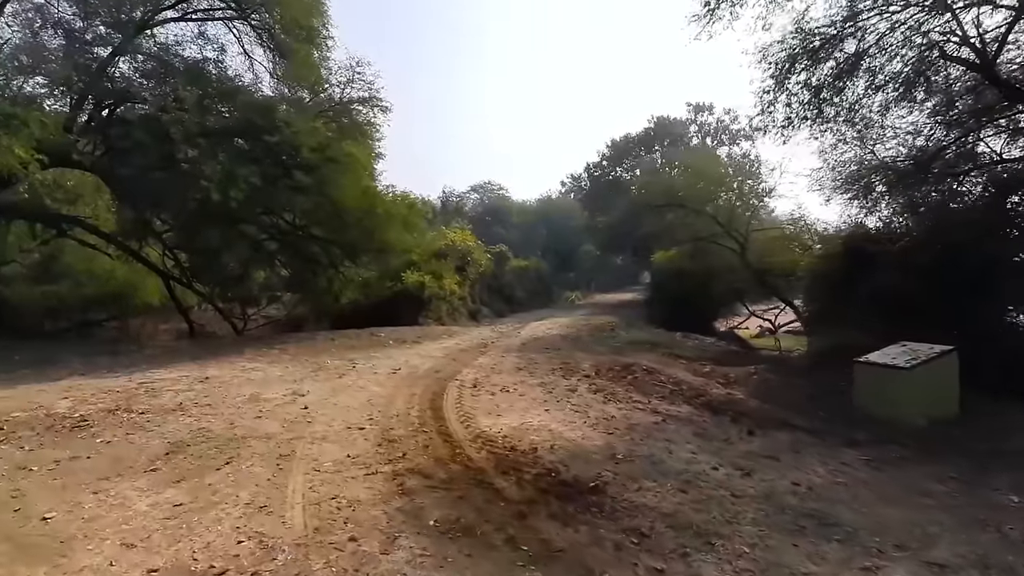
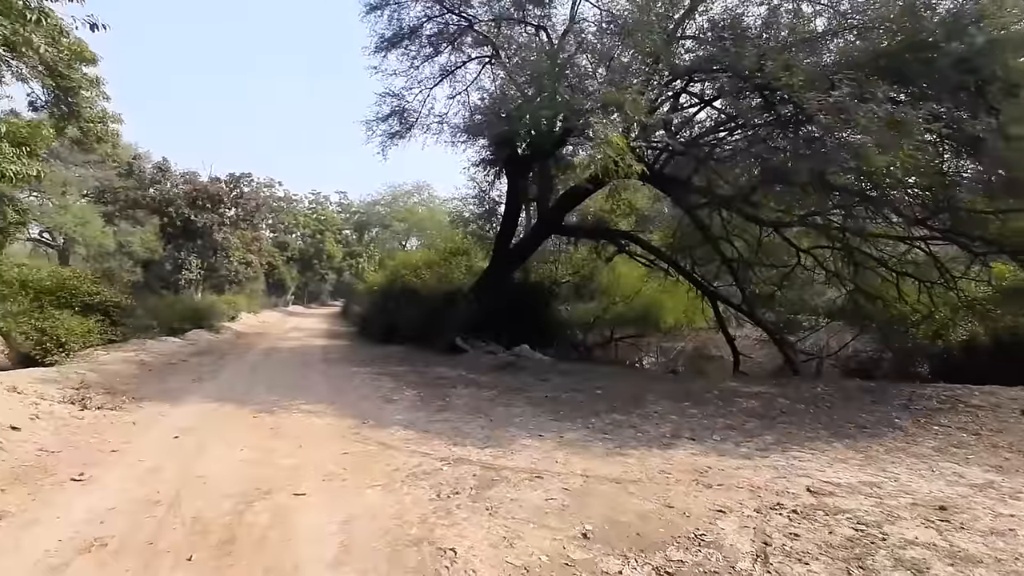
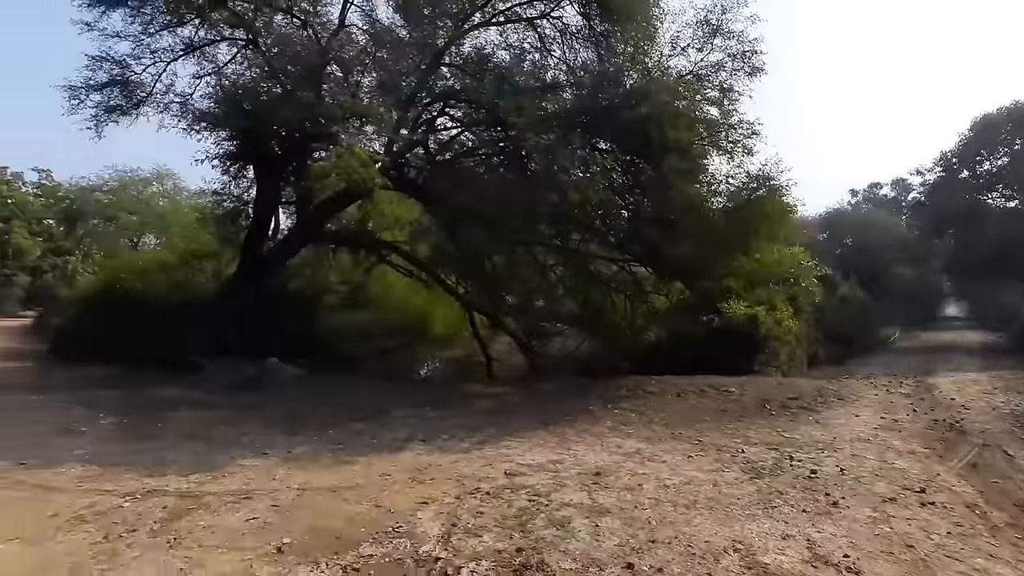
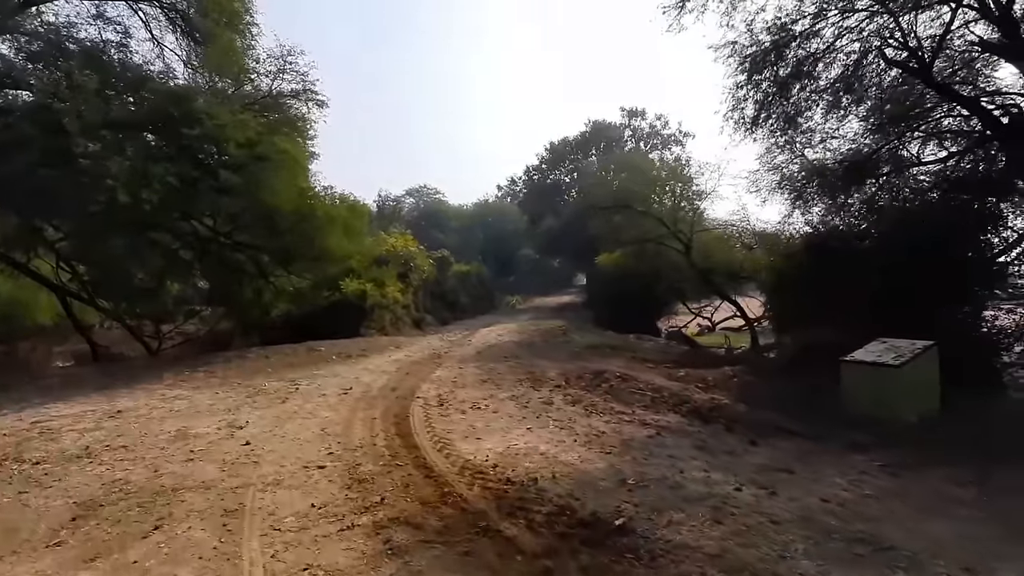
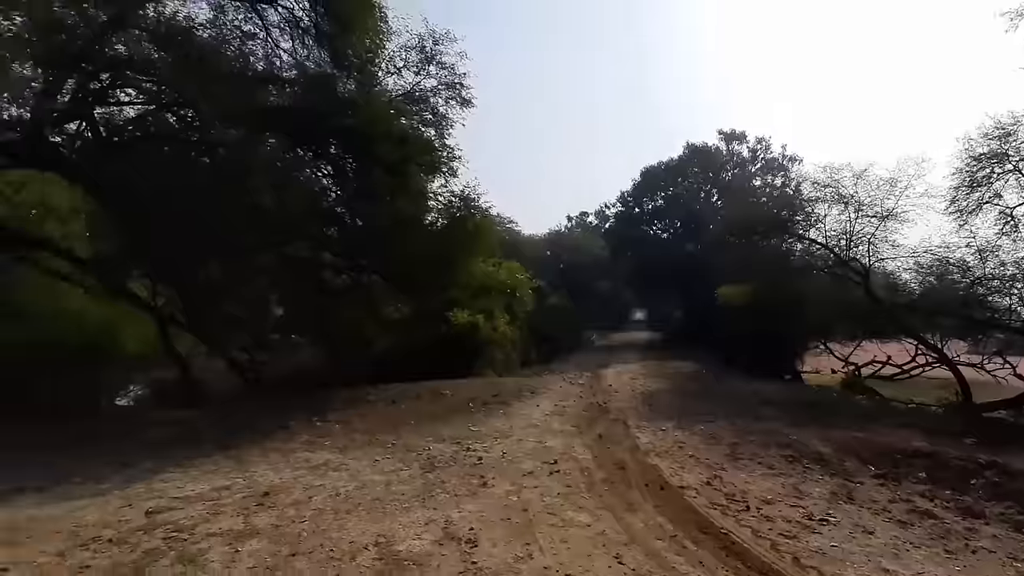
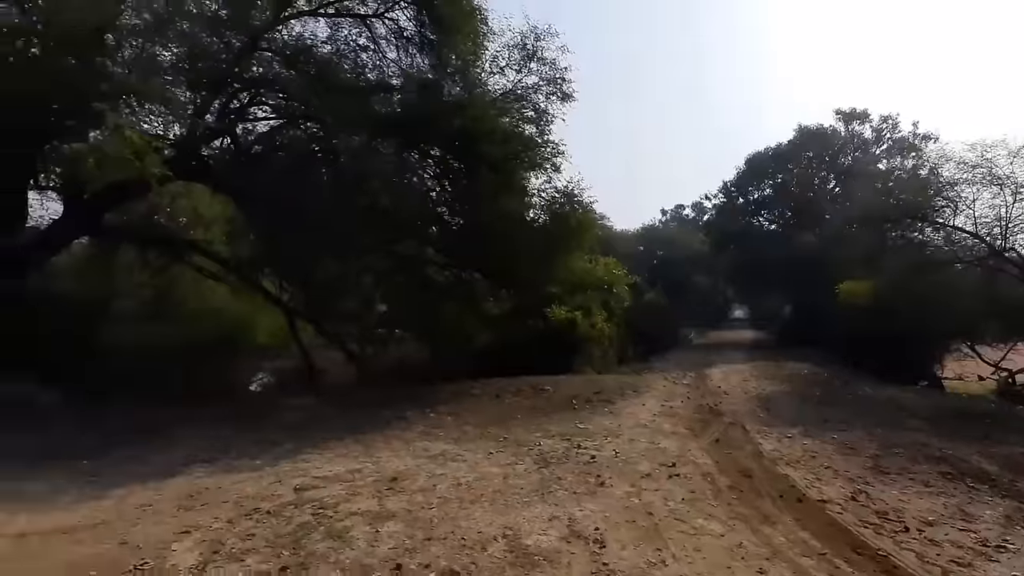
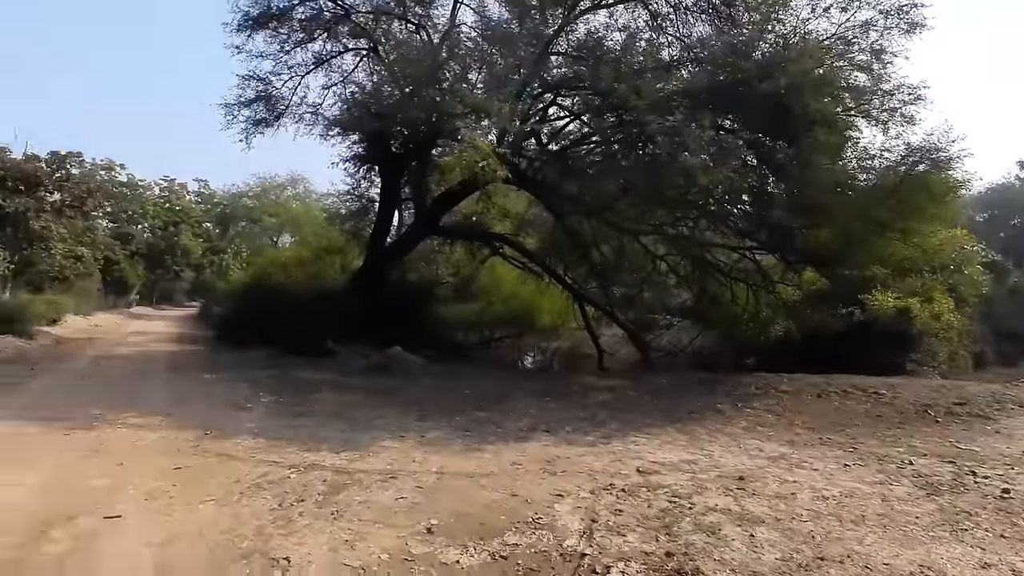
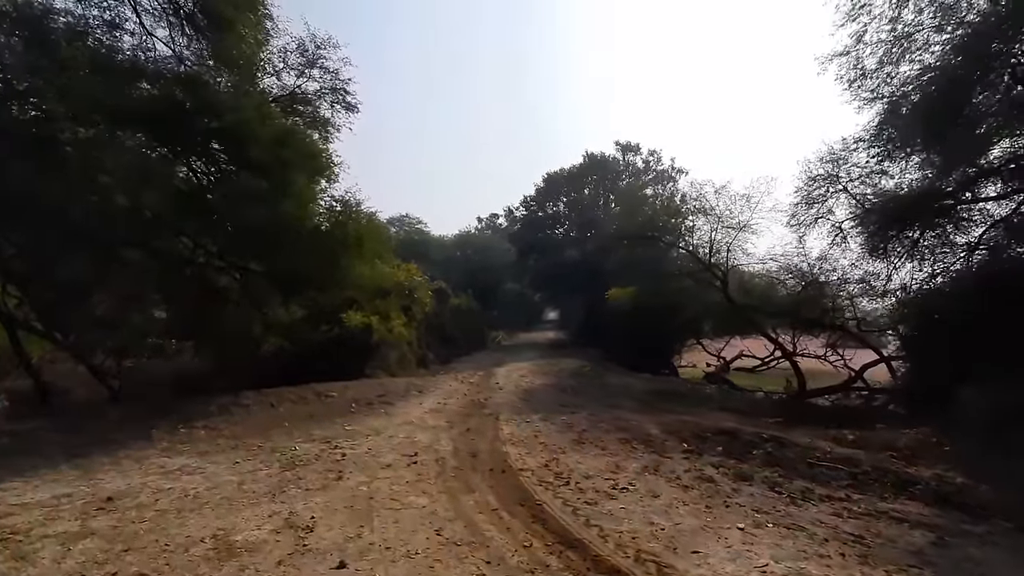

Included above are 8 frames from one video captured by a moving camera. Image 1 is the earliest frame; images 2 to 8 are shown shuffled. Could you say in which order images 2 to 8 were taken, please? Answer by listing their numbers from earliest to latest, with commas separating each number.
4, 8, 5, 6, 3, 7, 2
